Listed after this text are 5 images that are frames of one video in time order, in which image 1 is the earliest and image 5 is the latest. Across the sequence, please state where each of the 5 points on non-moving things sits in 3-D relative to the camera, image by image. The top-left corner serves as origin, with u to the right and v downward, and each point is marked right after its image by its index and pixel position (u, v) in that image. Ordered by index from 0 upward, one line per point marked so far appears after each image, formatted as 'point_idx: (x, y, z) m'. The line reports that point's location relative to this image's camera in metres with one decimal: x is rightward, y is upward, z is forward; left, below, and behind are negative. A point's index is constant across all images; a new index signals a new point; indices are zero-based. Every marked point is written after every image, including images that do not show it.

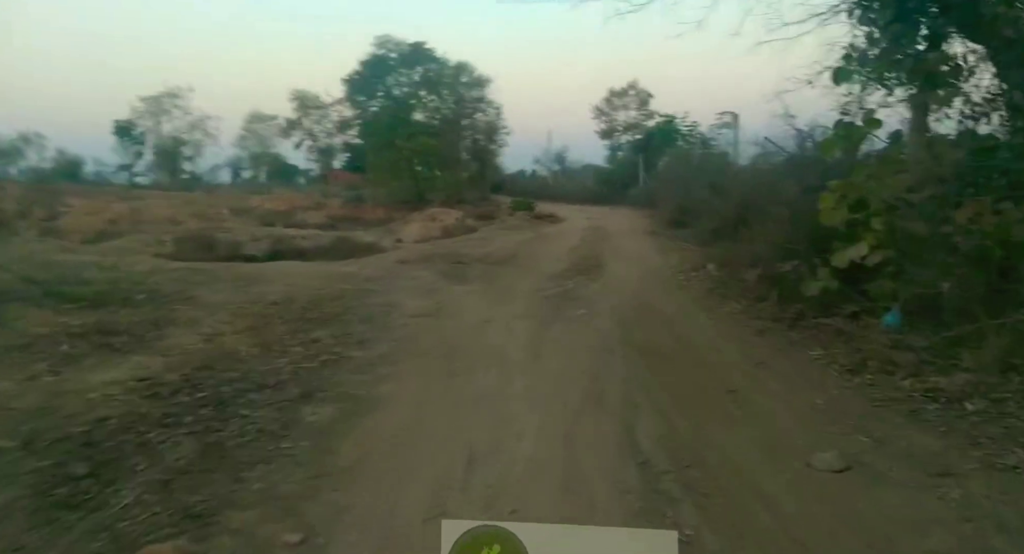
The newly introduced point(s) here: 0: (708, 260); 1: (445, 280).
0: (+4.4, +0.4, +13.4) m
1: (-1.4, -0.1, +12.1) m
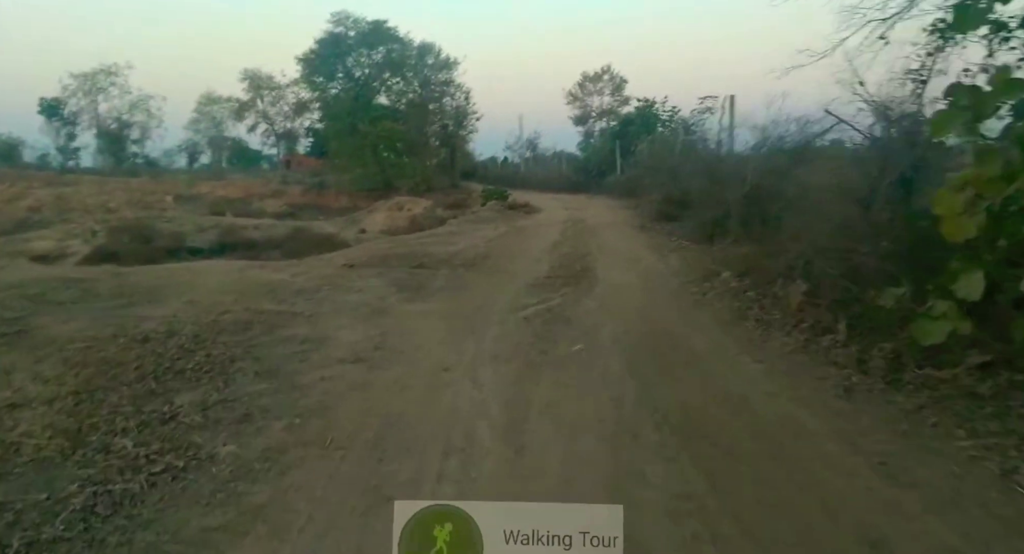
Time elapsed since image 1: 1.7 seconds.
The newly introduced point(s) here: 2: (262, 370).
0: (+3.9, +0.2, +11.0) m
1: (-1.9, -0.3, +9.4) m
2: (-2.4, -0.9, +5.6) m
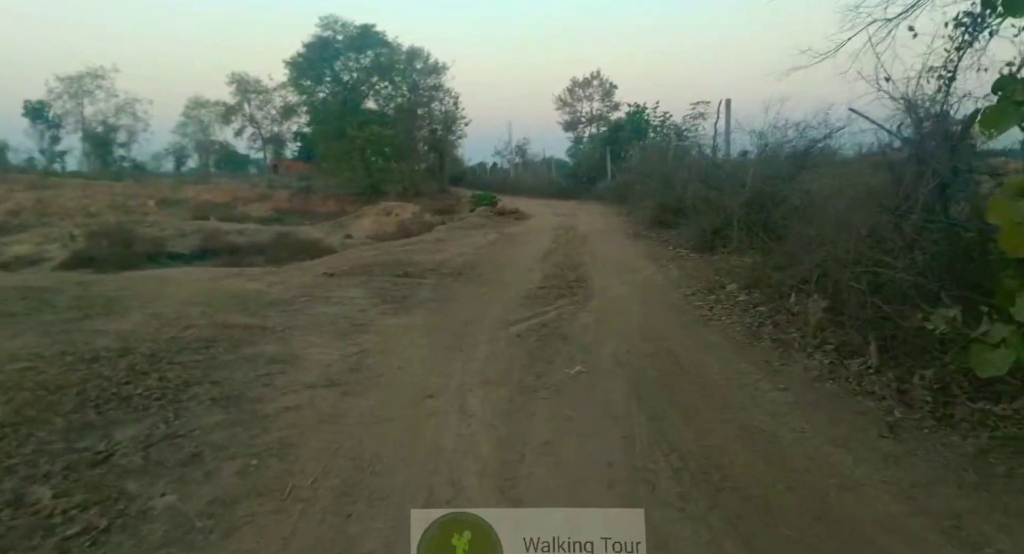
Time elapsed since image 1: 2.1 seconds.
0: (+3.8, 0.0, +10.4) m
1: (-2.0, -0.4, +8.8) m
2: (-2.5, -1.0, +4.9) m
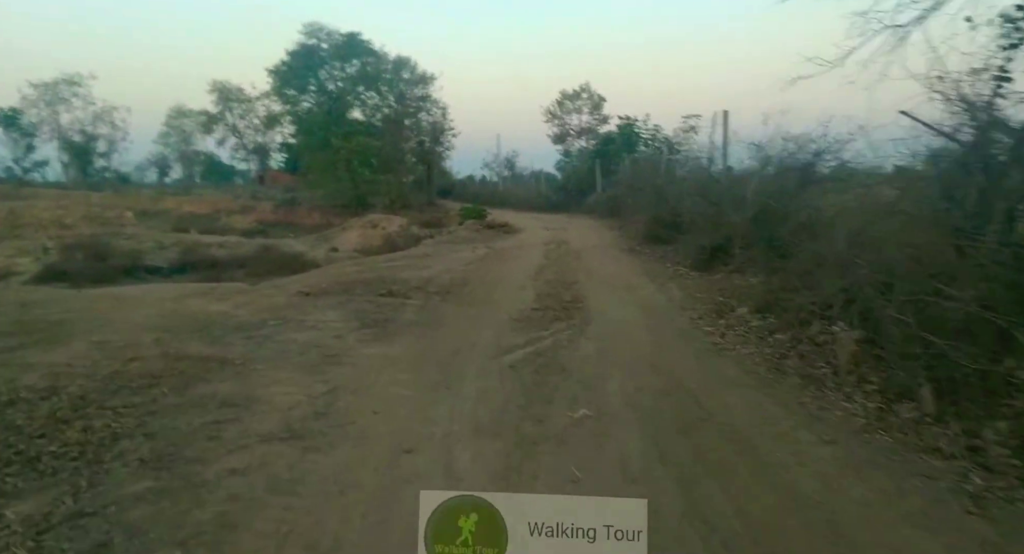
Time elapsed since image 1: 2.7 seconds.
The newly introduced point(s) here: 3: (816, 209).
0: (+3.6, -0.3, +9.7) m
1: (-2.1, -0.7, +7.9) m
2: (-2.5, -1.2, +4.0) m
3: (+5.1, +1.1, +9.7) m
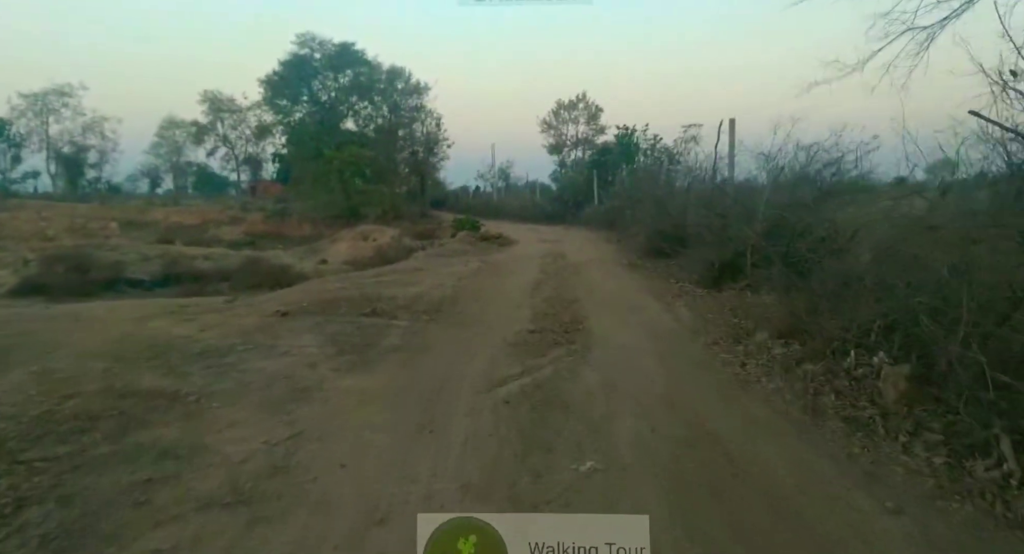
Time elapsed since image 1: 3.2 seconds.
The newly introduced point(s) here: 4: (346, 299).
0: (+3.6, -0.6, +9.0) m
1: (-2.2, -1.0, +7.1) m
2: (-2.5, -1.4, +3.2) m
3: (+5.0, +0.8, +9.0) m
4: (-3.2, -0.4, +11.1) m
